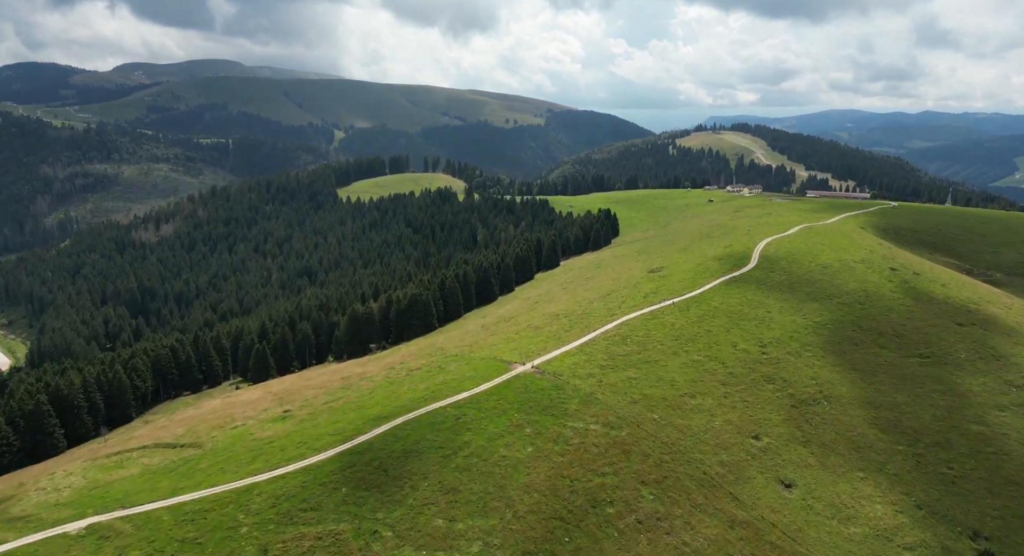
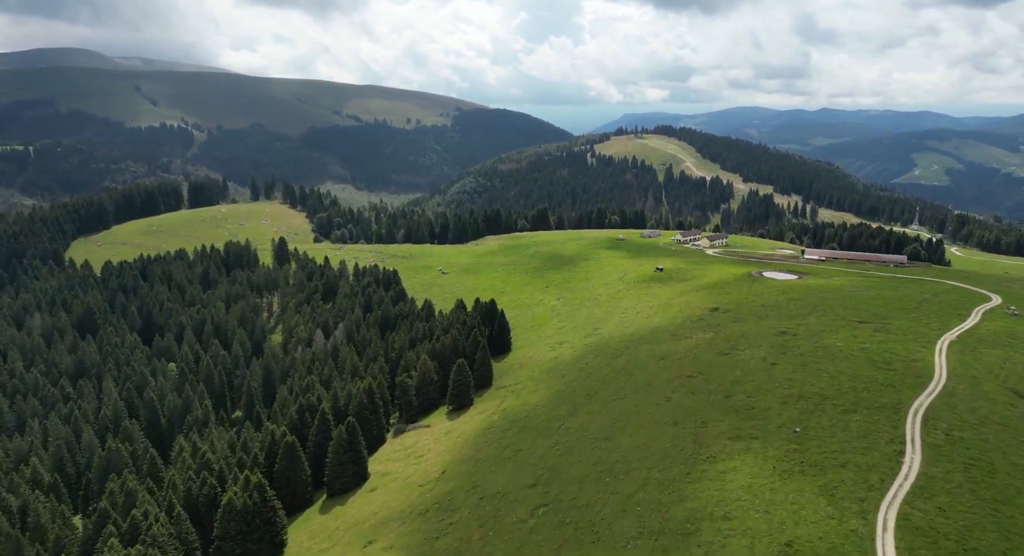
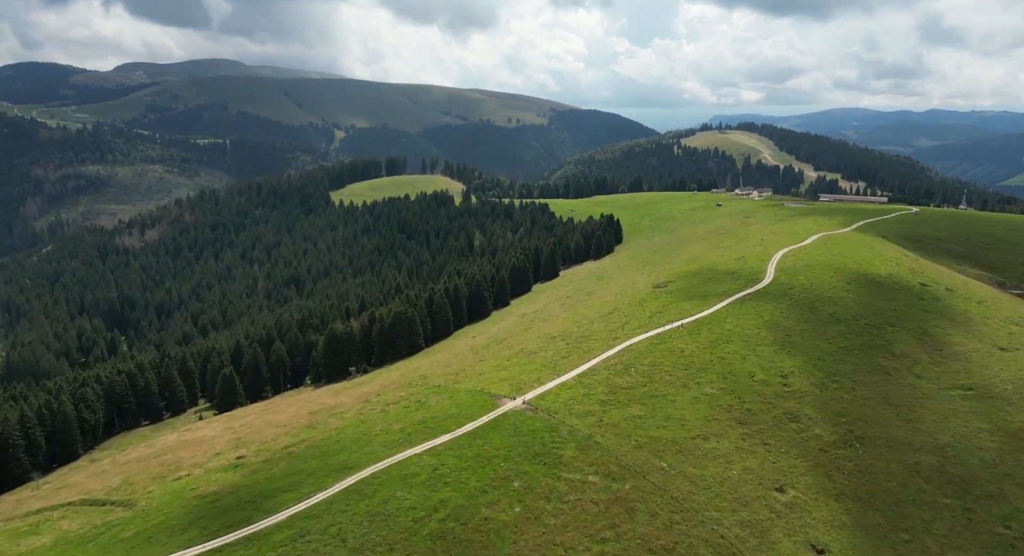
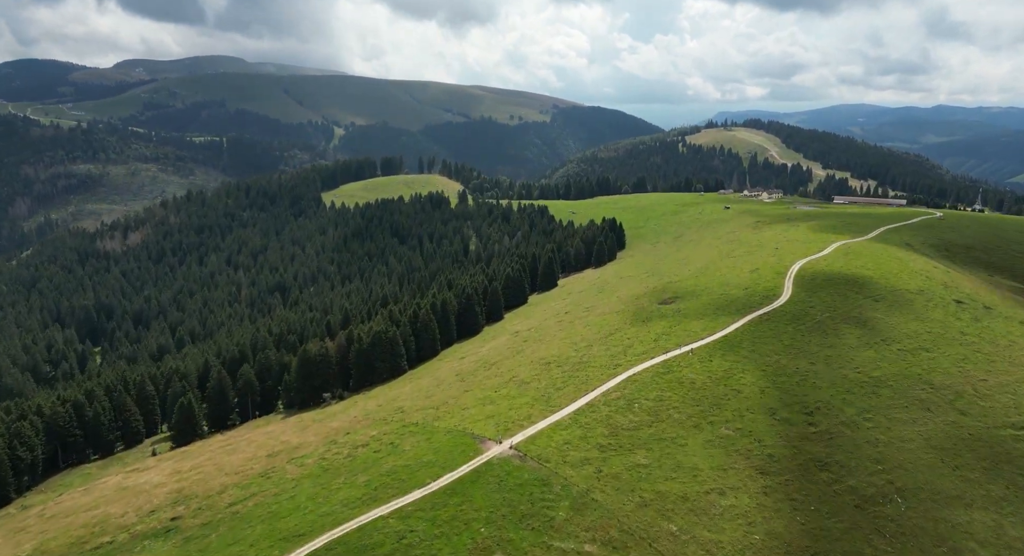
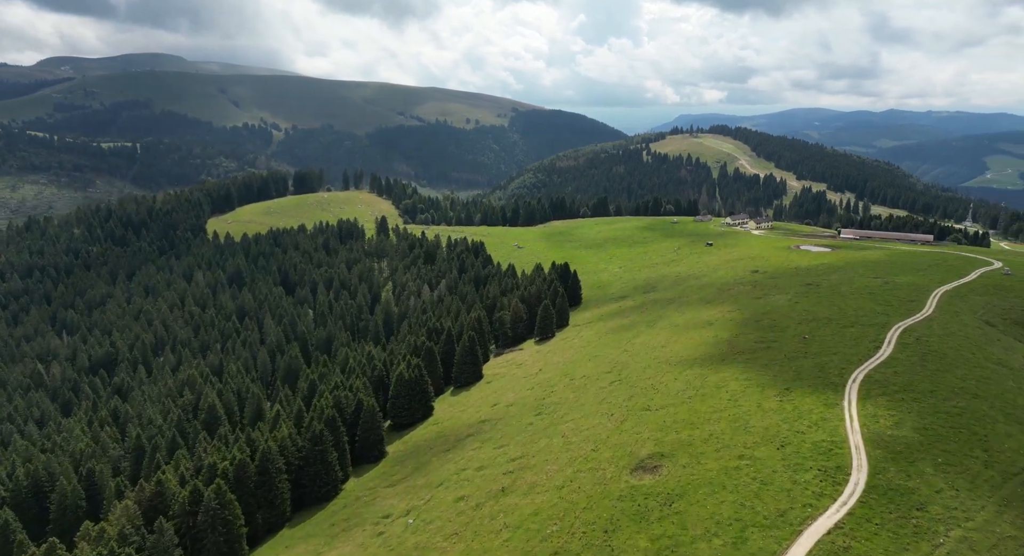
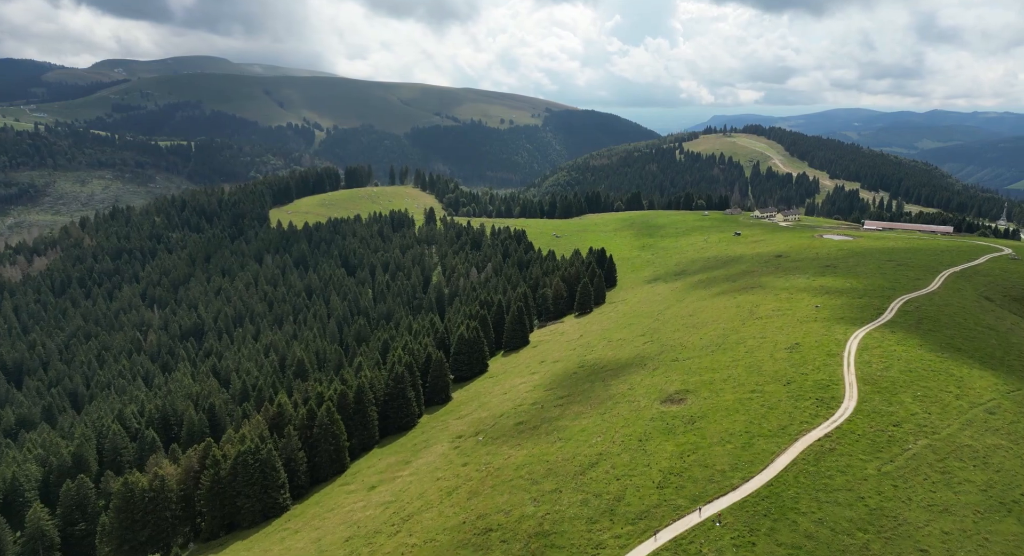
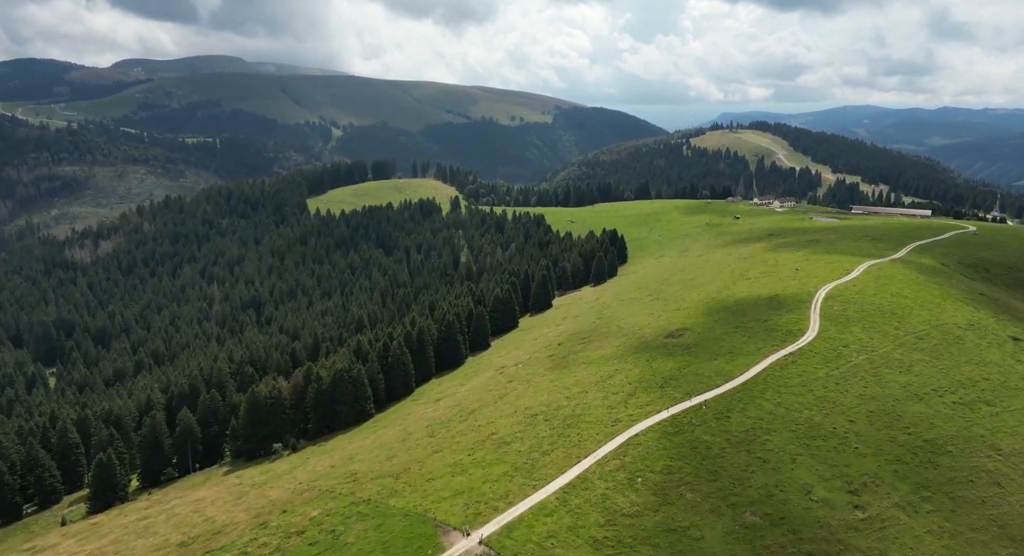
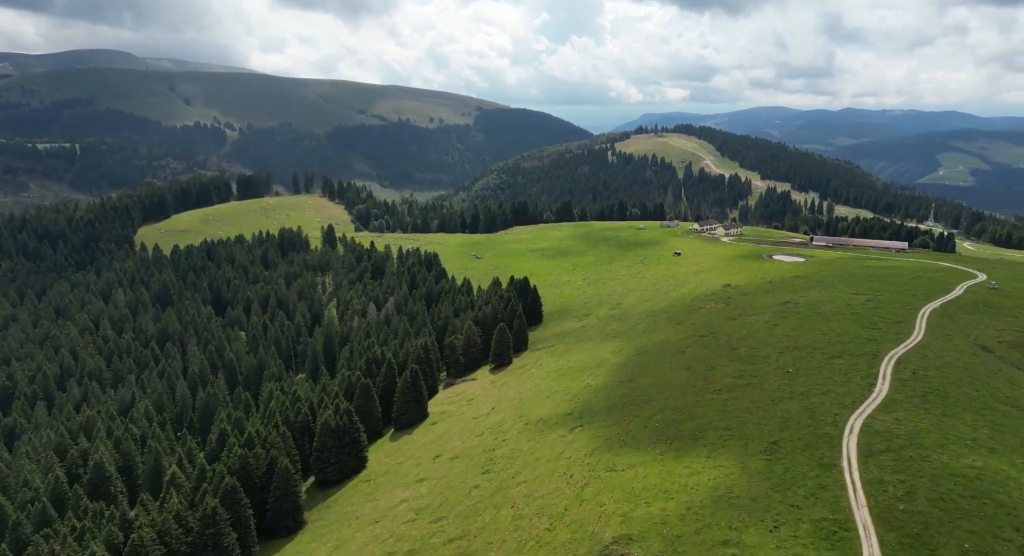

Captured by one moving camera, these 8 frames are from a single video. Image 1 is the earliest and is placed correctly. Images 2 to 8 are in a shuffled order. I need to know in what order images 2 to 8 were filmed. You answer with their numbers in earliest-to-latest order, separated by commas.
3, 4, 7, 6, 5, 8, 2
